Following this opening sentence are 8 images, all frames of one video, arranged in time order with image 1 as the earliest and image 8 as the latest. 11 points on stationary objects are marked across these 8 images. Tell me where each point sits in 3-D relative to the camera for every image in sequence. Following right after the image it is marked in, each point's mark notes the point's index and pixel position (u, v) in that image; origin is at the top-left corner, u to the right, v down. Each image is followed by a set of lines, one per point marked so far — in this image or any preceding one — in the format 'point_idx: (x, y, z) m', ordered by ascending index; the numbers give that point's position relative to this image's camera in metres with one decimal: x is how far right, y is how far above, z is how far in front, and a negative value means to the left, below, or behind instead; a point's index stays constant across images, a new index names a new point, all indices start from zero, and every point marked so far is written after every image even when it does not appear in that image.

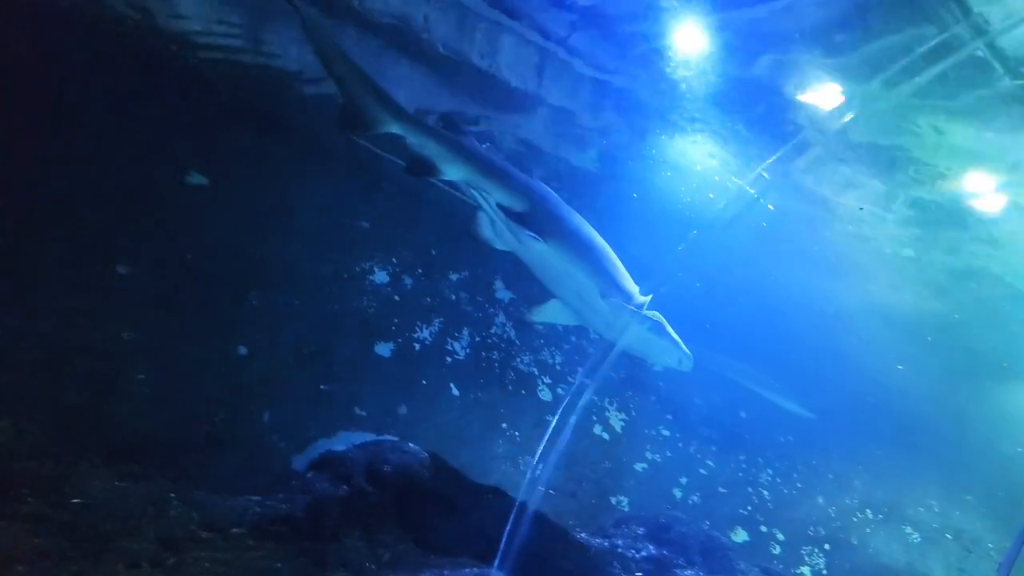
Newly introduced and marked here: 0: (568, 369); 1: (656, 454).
0: (+0.8, -1.1, +8.3) m
1: (+1.8, -2.1, +8.3) m
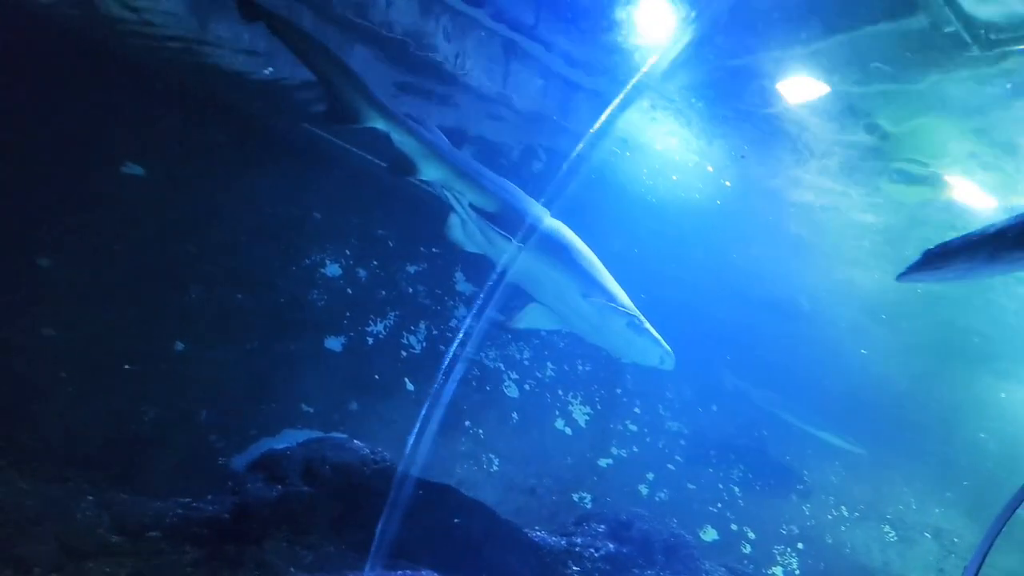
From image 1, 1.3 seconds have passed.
0: (+0.3, -1.0, +8.1) m
1: (+1.4, -2.0, +8.0) m
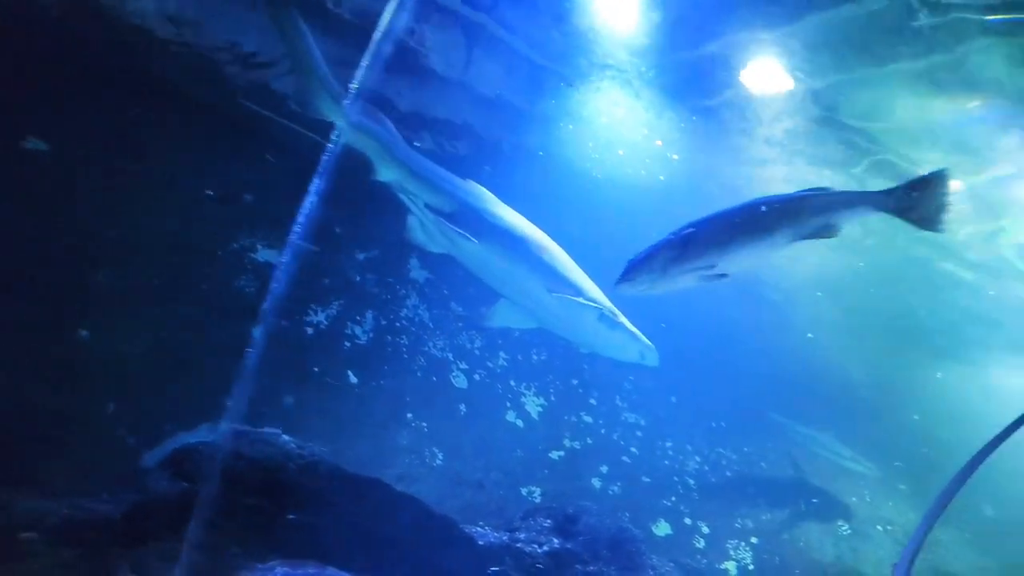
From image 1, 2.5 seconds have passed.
0: (-0.3, -0.8, +7.8) m
1: (+0.7, -1.9, +7.8) m
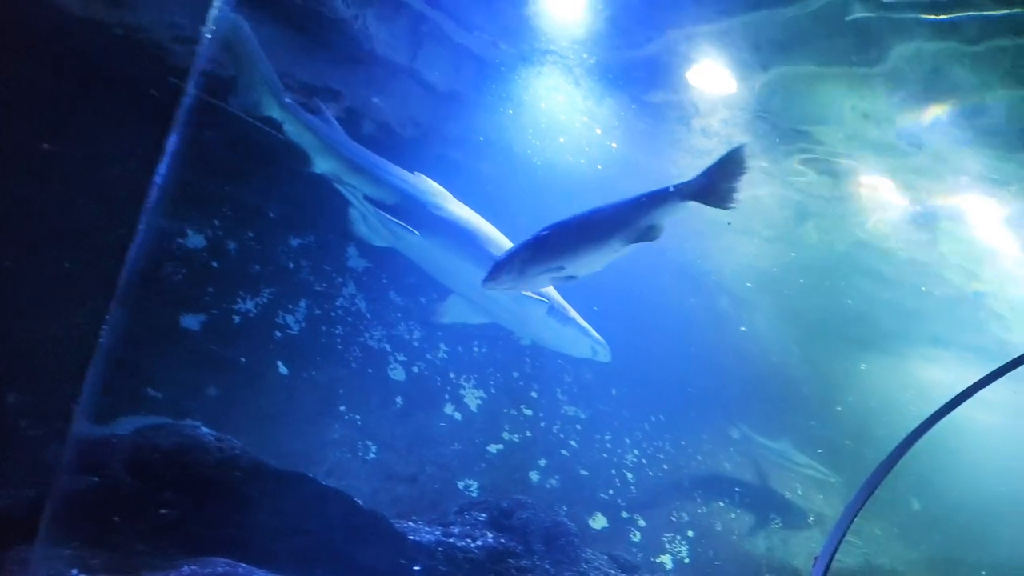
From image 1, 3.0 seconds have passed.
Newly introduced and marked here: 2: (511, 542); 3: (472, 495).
0: (-1.0, -0.7, +7.7) m
1: (0.0, -1.8, +7.7) m
2: (0.0, -2.5, +6.2) m
3: (-0.4, -2.3, +7.0) m
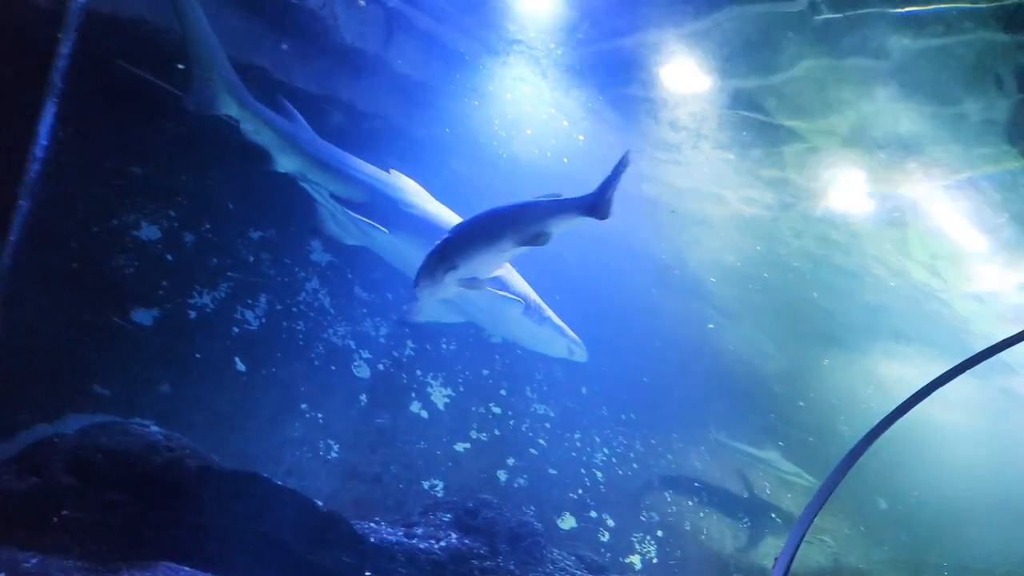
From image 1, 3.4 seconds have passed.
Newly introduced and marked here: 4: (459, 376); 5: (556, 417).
0: (-1.4, -0.6, +7.5) m
1: (-0.4, -1.7, +7.6) m
2: (-0.3, -2.4, +6.1) m
3: (-0.8, -2.2, +6.8) m
4: (-0.6, -1.1, +7.8) m
5: (+0.6, -1.7, +8.5) m
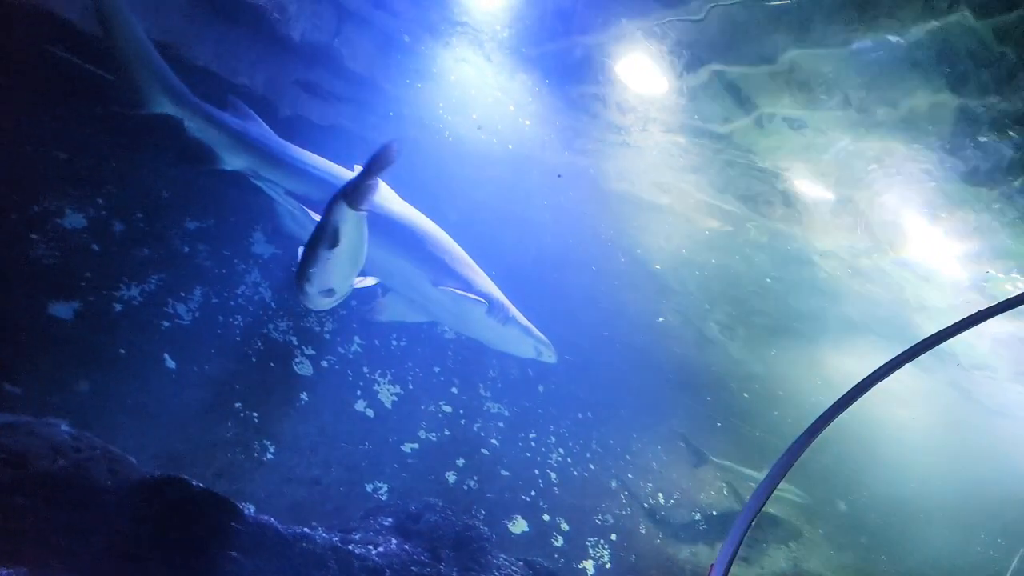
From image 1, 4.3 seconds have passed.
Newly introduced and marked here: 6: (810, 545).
0: (-1.9, -0.6, +7.2) m
1: (-0.9, -1.6, +7.3) m
2: (-0.9, -2.4, +5.8) m
3: (-1.3, -2.1, +6.5) m
4: (-1.2, -1.0, +7.5) m
5: (0.0, -1.6, +8.2) m
6: (+4.2, -3.7, +9.3) m
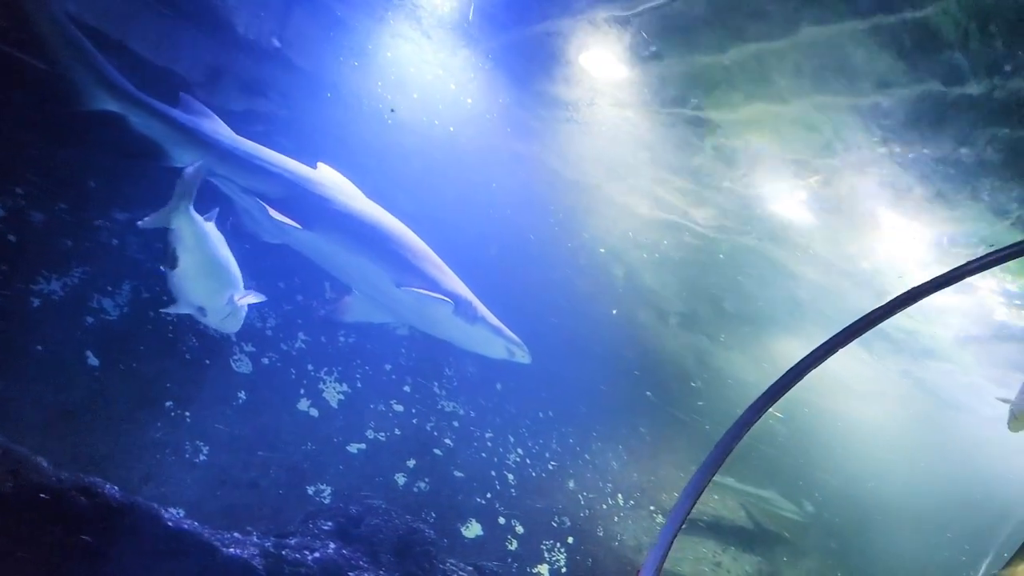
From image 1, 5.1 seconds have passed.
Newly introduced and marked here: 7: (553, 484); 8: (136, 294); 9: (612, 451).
0: (-2.4, -0.5, +6.9) m
1: (-1.4, -1.6, +6.9) m
2: (-1.4, -2.3, +5.5) m
3: (-1.8, -2.1, +6.2) m
4: (-1.7, -0.9, +7.2) m
5: (-0.5, -1.6, +7.9) m
6: (+3.8, -3.6, +9.0) m
7: (+0.6, -2.4, +7.8) m
8: (-3.6, 0.0, +6.1) m
9: (+1.6, -2.4, +9.4) m
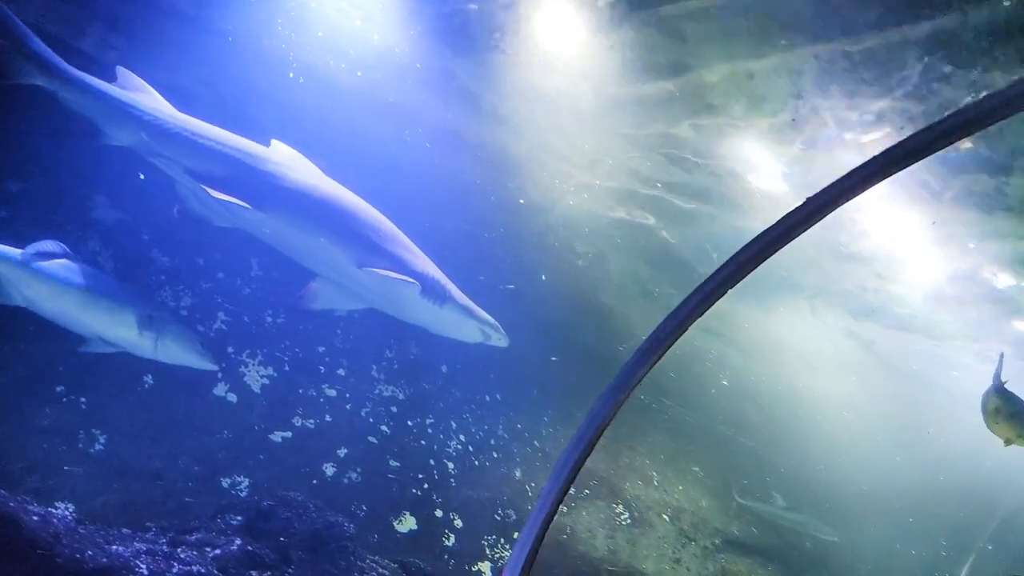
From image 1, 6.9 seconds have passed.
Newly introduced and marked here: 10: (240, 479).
0: (-3.1, -0.3, +6.3) m
1: (-2.0, -1.3, +6.4) m
2: (-2.0, -2.0, +4.9) m
3: (-2.4, -1.8, +5.6) m
4: (-2.3, -0.7, +6.6) m
5: (-1.0, -1.3, +7.3) m
6: (+3.3, -3.3, +8.3) m
7: (+0.1, -2.1, +7.2) m
8: (-4.2, +0.2, +5.6) m
9: (+1.2, -2.0, +8.8) m
10: (-2.4, -1.7, +5.8) m
